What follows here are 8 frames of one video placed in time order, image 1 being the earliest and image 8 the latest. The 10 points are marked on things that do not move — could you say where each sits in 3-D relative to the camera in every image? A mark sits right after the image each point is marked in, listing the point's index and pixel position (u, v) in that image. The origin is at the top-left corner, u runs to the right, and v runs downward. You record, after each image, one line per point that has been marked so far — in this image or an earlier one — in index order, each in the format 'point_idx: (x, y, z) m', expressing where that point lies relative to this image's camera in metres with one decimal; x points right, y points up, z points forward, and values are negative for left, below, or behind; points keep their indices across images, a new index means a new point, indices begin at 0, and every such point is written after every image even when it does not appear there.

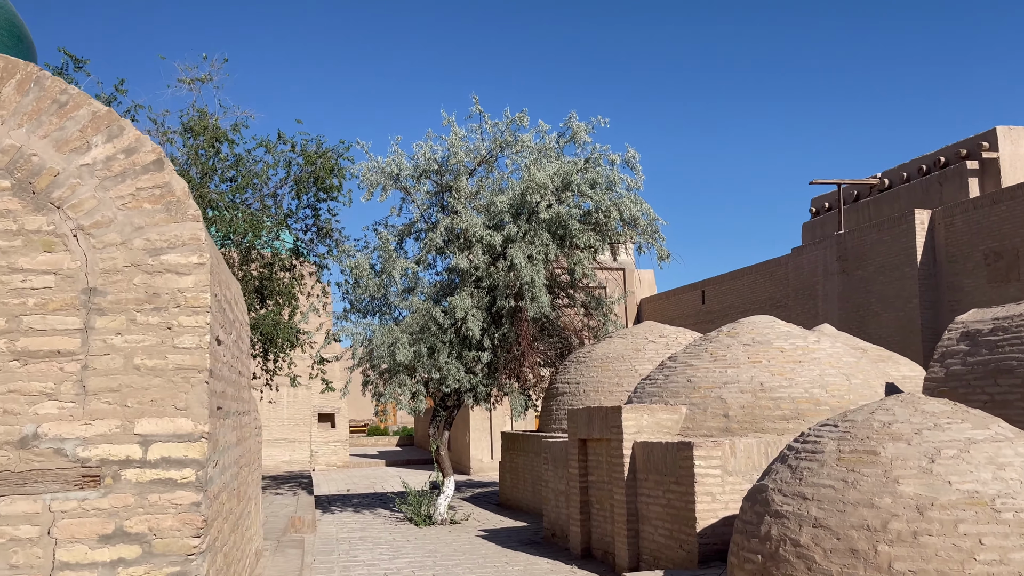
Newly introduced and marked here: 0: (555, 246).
0: (+0.7, +0.7, +12.3) m
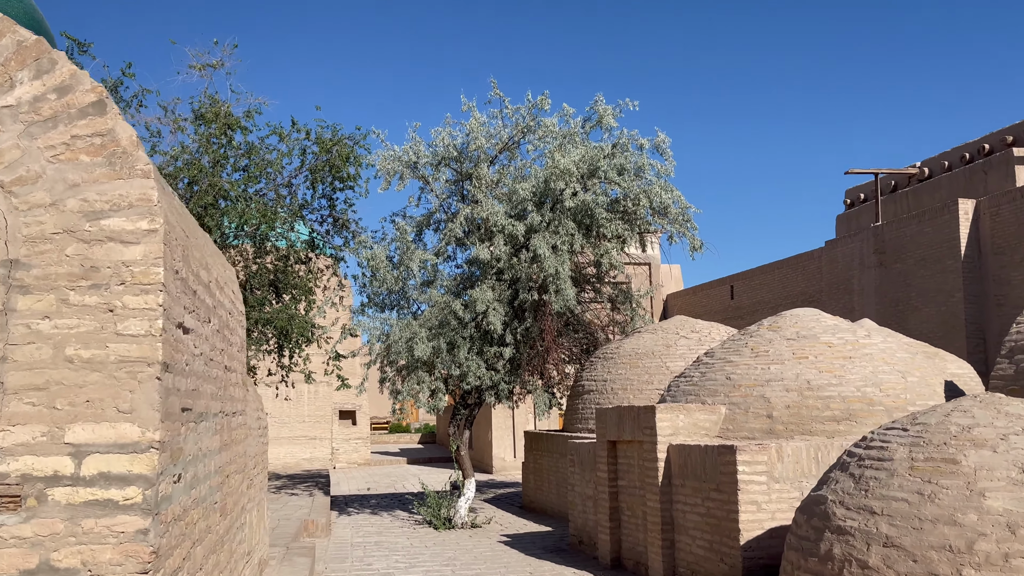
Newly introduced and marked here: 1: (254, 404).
0: (+1.0, +0.8, +11.7) m
1: (-1.9, -0.8, +5.8) m
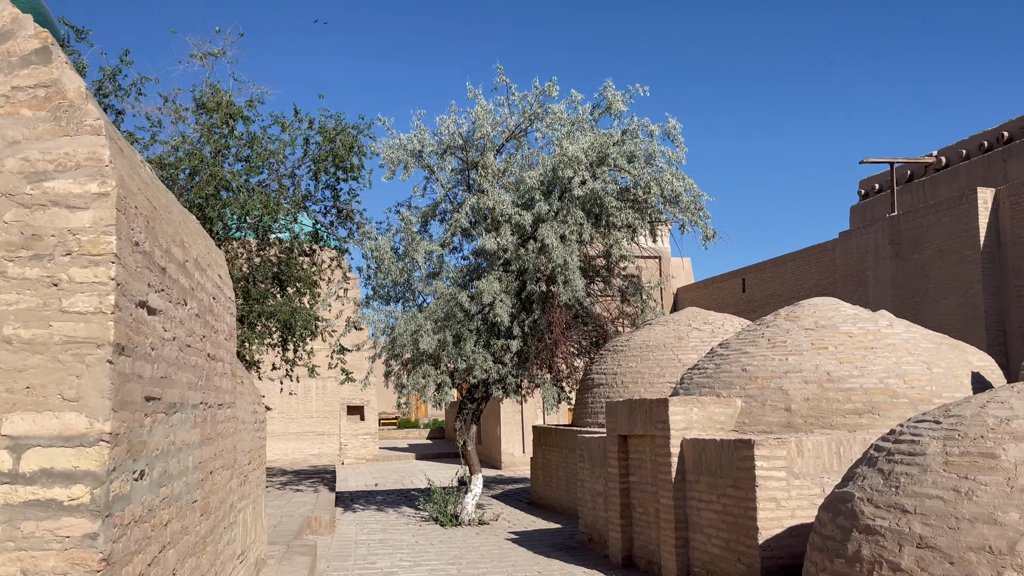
0: (+1.1, +0.9, +11.4) m
1: (-1.9, -0.8, +5.5) m
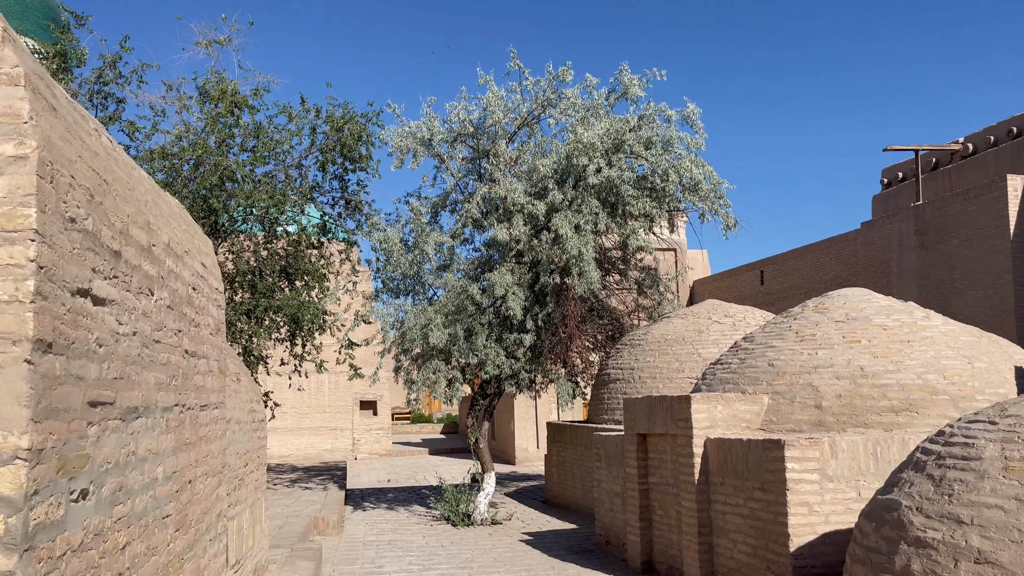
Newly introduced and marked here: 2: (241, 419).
0: (+1.3, +1.0, +10.9) m
1: (-1.8, -0.7, +5.2) m
2: (-1.8, -0.9, +5.3) m
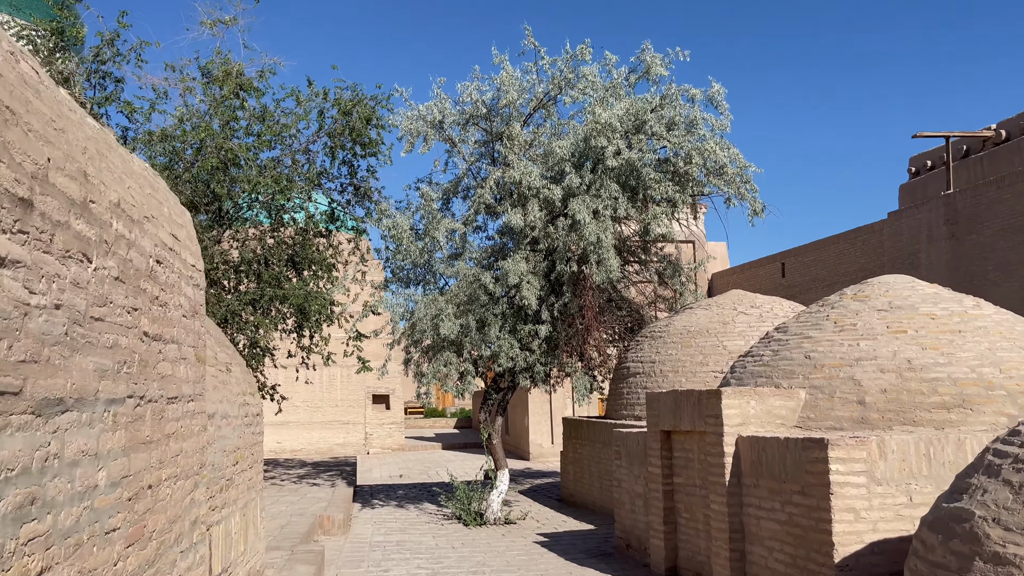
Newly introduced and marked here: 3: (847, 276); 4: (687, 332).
0: (+1.5, +1.2, +10.4) m
1: (-1.7, -0.6, +4.7) m
2: (-1.7, -0.8, +4.8) m
3: (+8.3, +0.3, +19.6) m
4: (+2.3, -0.6, +10.4) m
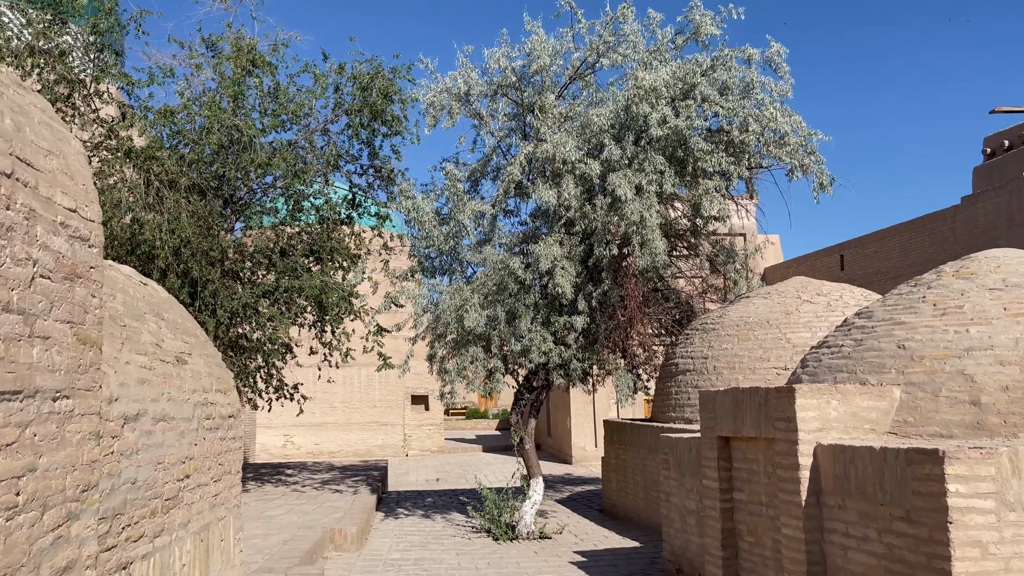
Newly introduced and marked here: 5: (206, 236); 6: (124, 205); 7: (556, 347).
0: (+1.9, +1.3, +9.2) m
1: (-1.6, -0.4, +3.7) m
2: (-1.6, -0.6, +3.8) m
3: (+9.2, +0.5, +18.1) m
4: (+2.7, -0.4, +9.2) m
5: (-4.0, +0.7, +10.4) m
6: (-4.6, +1.0, +9.4) m
7: (+0.5, -0.7, +9.6) m
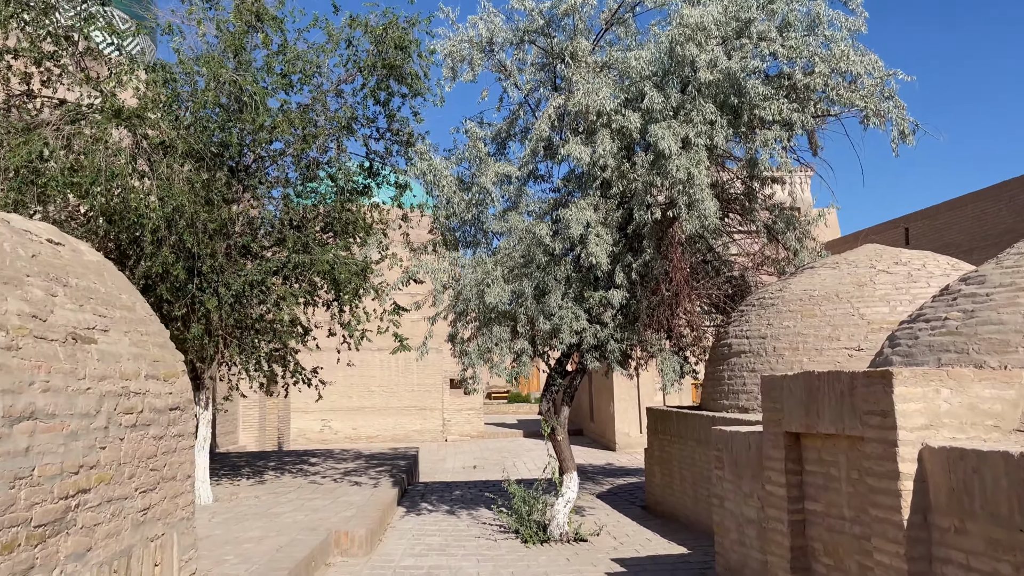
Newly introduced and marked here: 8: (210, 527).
0: (+2.1, +1.6, +8.0) m
1: (-1.6, -0.3, +2.7) m
2: (-1.6, -0.4, +2.9) m
3: (+9.9, +1.1, +16.4) m
4: (+2.9, -0.1, +8.0) m
5: (-3.6, +1.0, +9.5) m
6: (-4.3, +1.3, +8.5) m
7: (+0.8, -0.4, +8.5) m
8: (-3.0, -2.4, +8.0) m
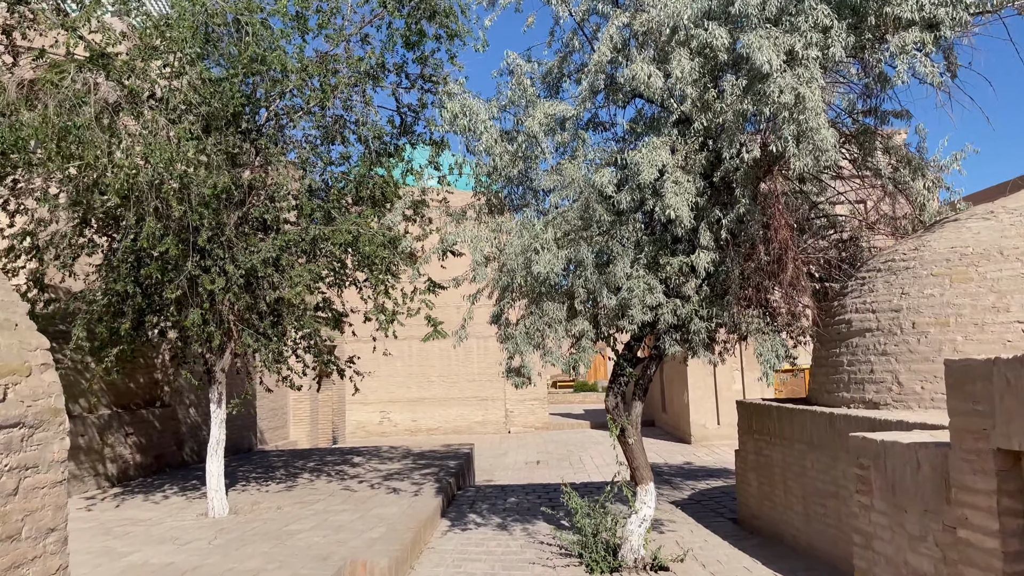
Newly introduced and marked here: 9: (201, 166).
0: (+2.5, +1.9, +6.1) m
1: (-1.6, -0.1, +1.2) m
2: (-1.6, -0.3, +1.3) m
3: (+11.0, +1.7, +13.9) m
4: (+3.4, +0.2, +6.0) m
5: (-3.1, +1.2, +8.1) m
6: (-3.8, +1.5, +7.2) m
7: (+1.3, -0.1, +6.8) m
8: (-2.5, -2.2, +6.6) m
9: (-3.1, +1.2, +8.0) m
